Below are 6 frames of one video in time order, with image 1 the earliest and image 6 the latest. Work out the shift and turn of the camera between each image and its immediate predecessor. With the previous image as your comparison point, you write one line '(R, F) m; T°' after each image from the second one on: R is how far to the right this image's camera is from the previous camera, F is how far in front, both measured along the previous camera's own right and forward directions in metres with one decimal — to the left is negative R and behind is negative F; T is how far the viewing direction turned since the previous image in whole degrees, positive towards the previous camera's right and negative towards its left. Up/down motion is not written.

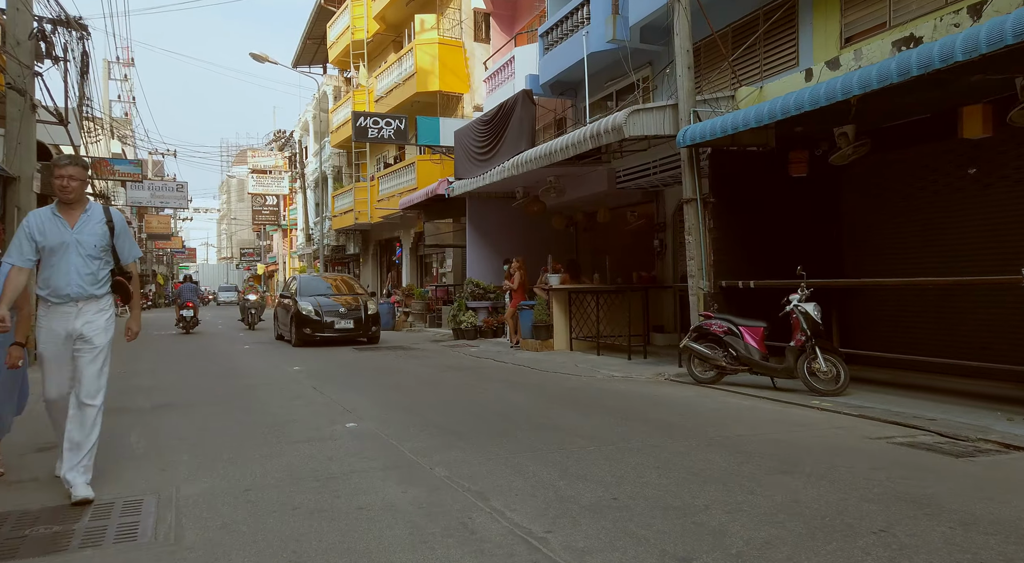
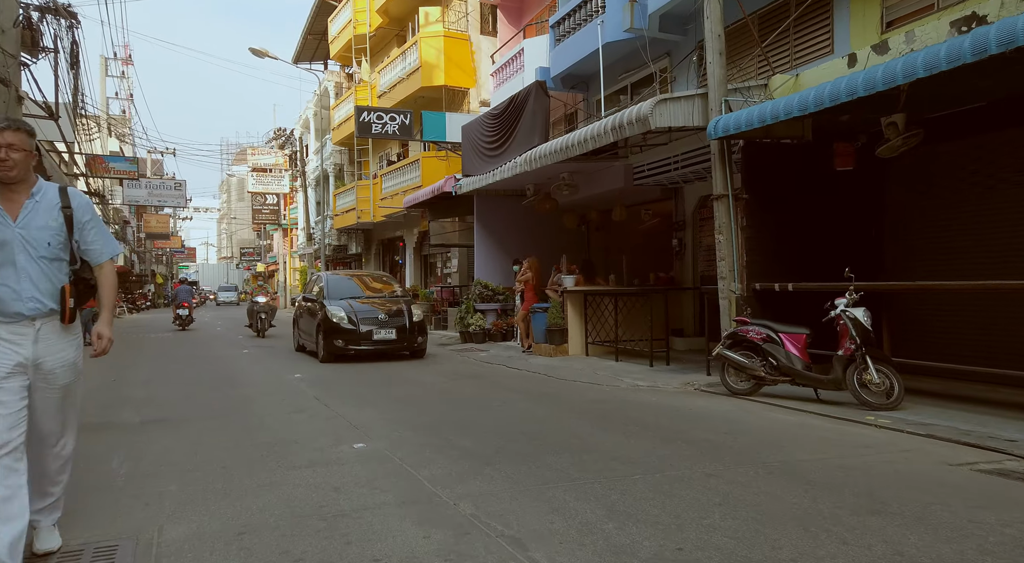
(-0.2, +0.7) m; 0°
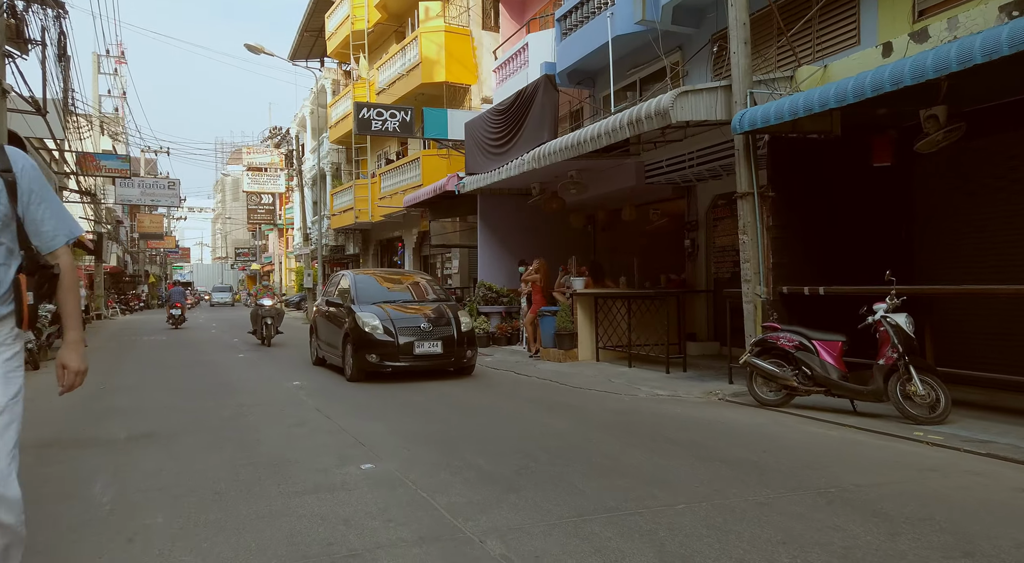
(-0.2, +0.5) m; 0°
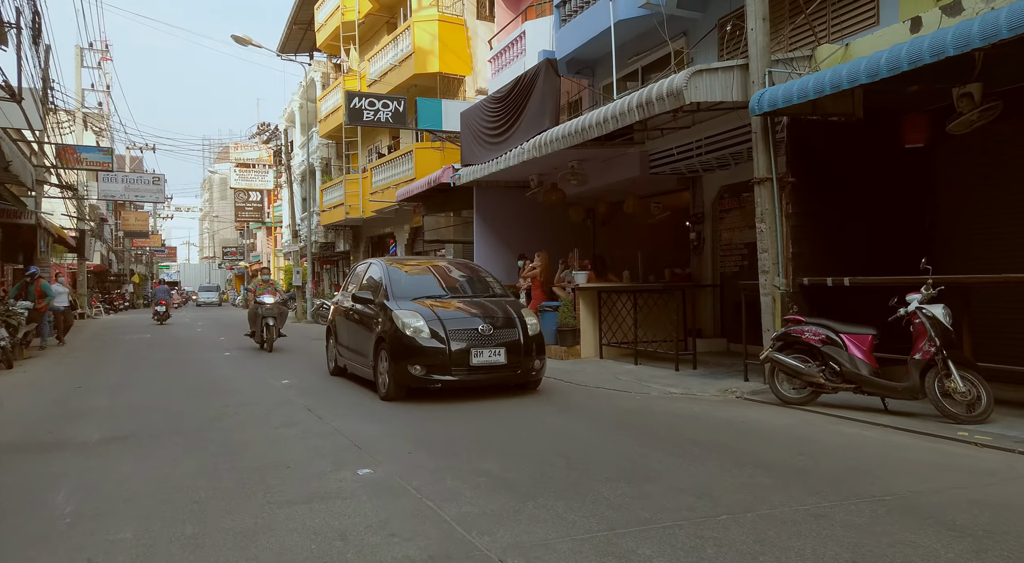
(-0.2, +0.5) m; +1°
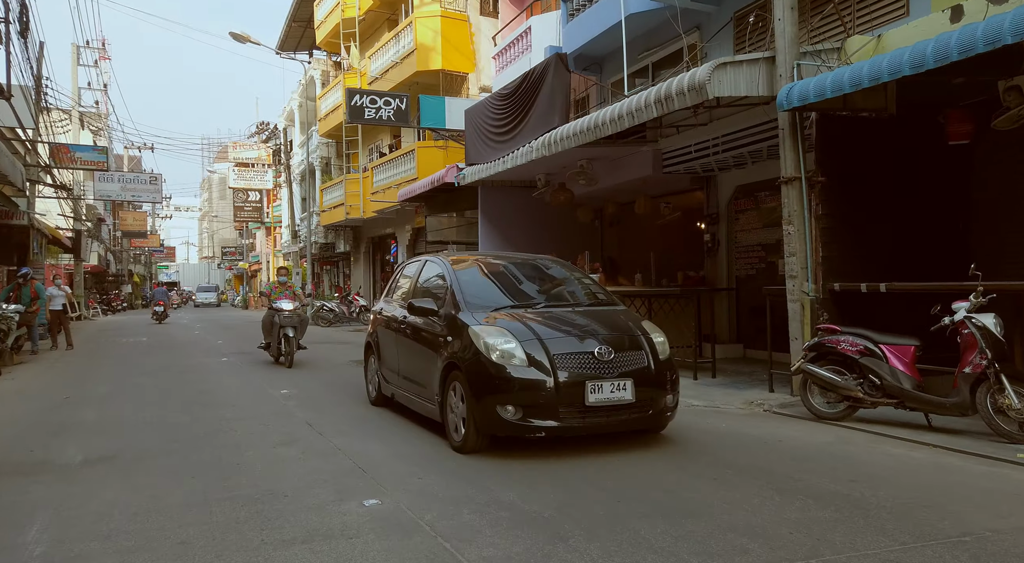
(-0.1, +0.5) m; 0°
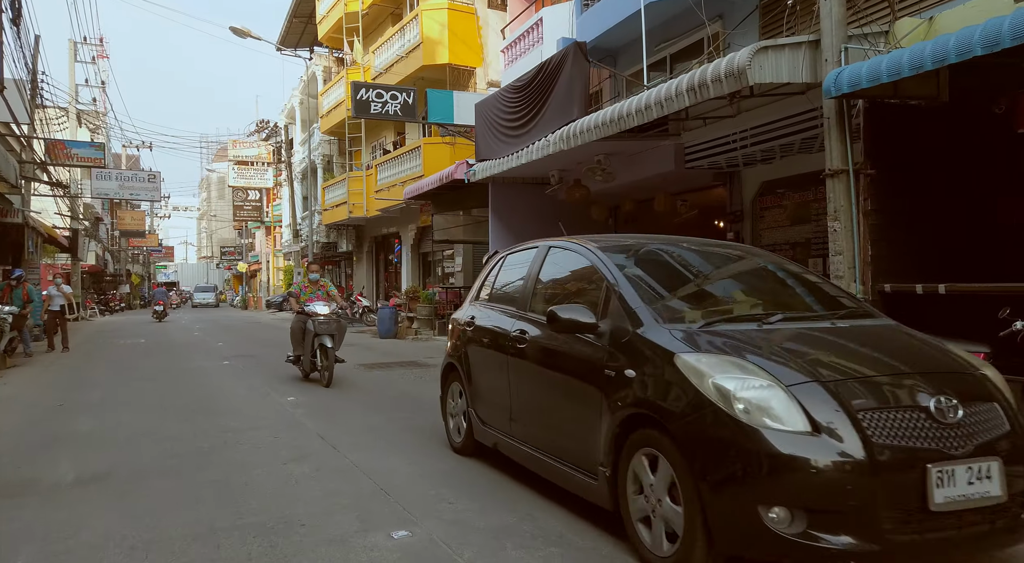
(-0.3, +0.5) m; 0°
